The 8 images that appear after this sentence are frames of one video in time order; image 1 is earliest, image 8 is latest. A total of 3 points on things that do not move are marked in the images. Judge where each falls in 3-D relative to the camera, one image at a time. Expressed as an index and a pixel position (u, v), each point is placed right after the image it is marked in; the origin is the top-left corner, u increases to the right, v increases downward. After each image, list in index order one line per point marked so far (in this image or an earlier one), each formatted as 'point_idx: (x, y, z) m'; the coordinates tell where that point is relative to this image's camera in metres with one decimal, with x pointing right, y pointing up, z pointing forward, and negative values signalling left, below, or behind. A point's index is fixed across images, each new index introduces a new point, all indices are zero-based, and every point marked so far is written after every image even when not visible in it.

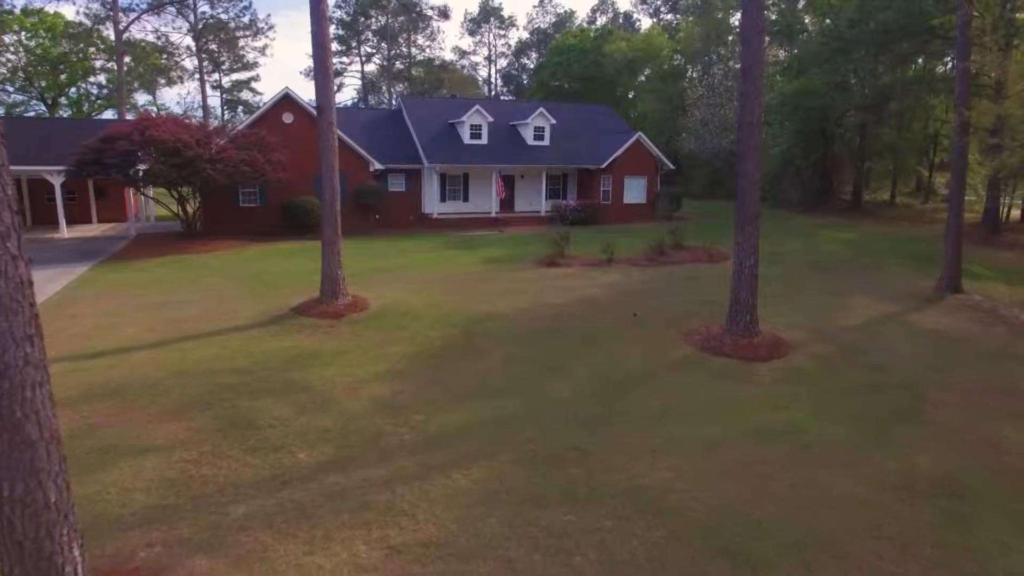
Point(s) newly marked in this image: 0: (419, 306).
0: (-1.7, -0.4, +15.0) m
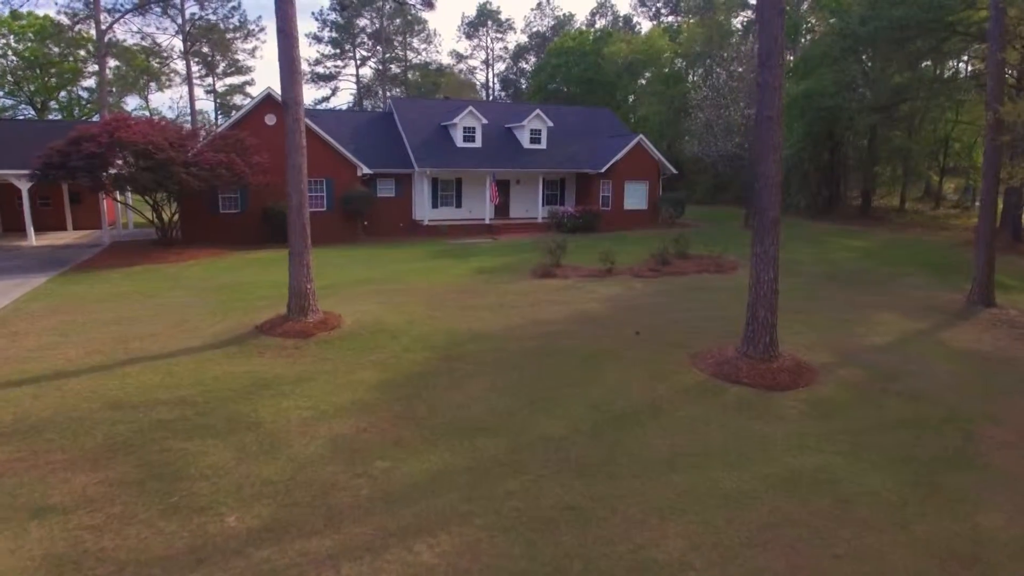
0: (-1.9, -0.7, +13.5) m
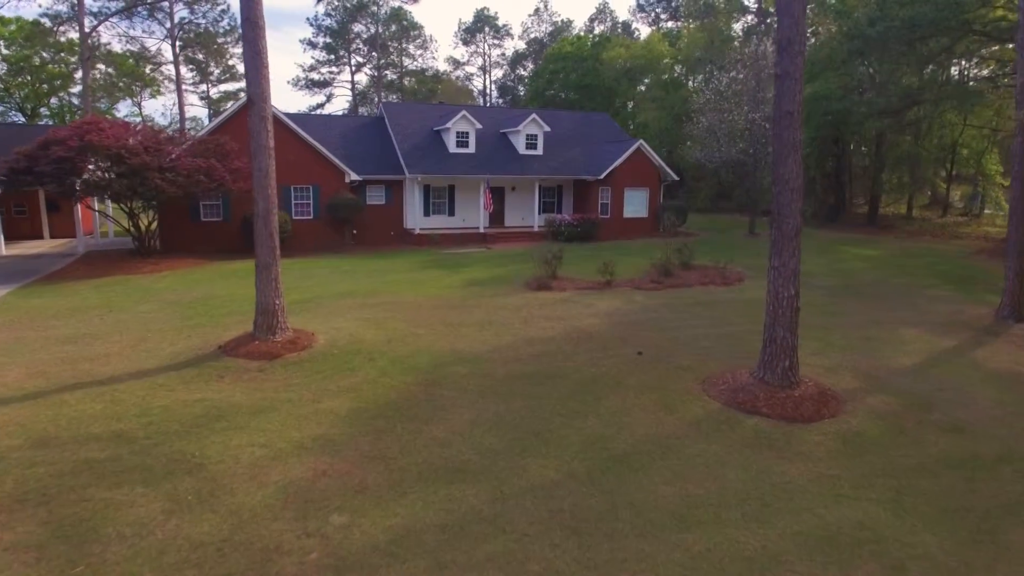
0: (-2.1, -0.9, +12.3) m
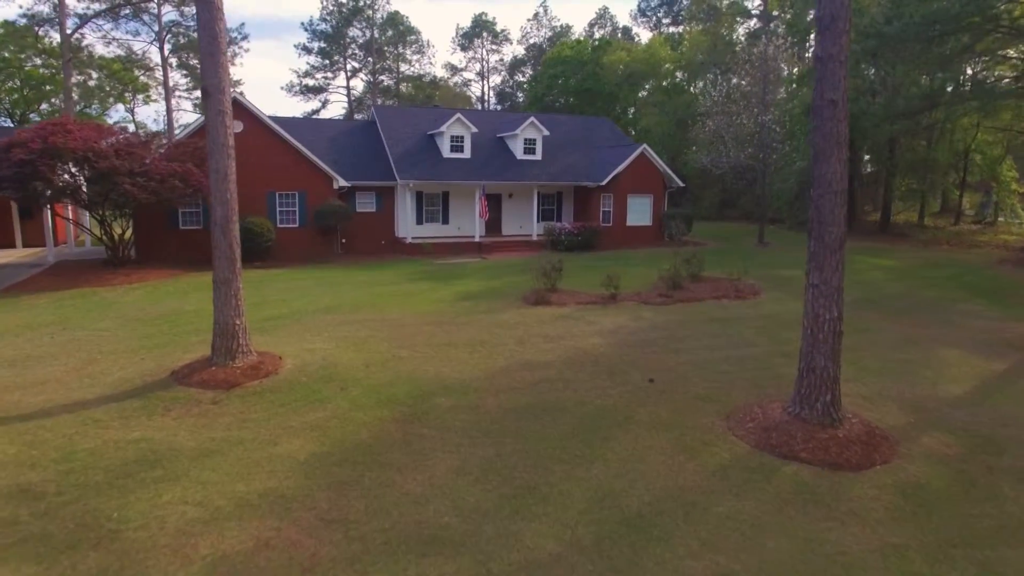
0: (-2.2, -1.1, +10.8) m
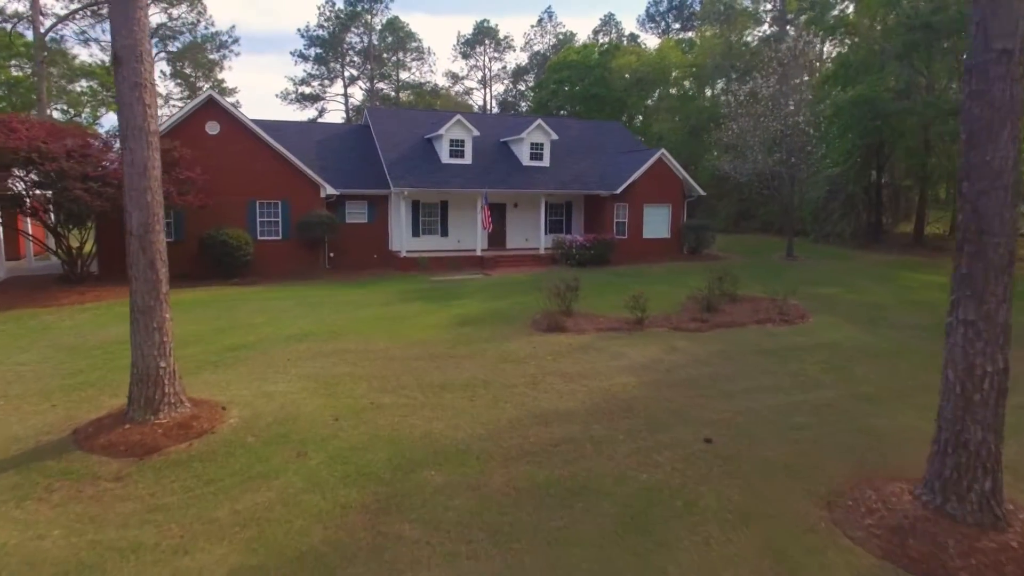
0: (-2.0, -1.4, +8.3) m
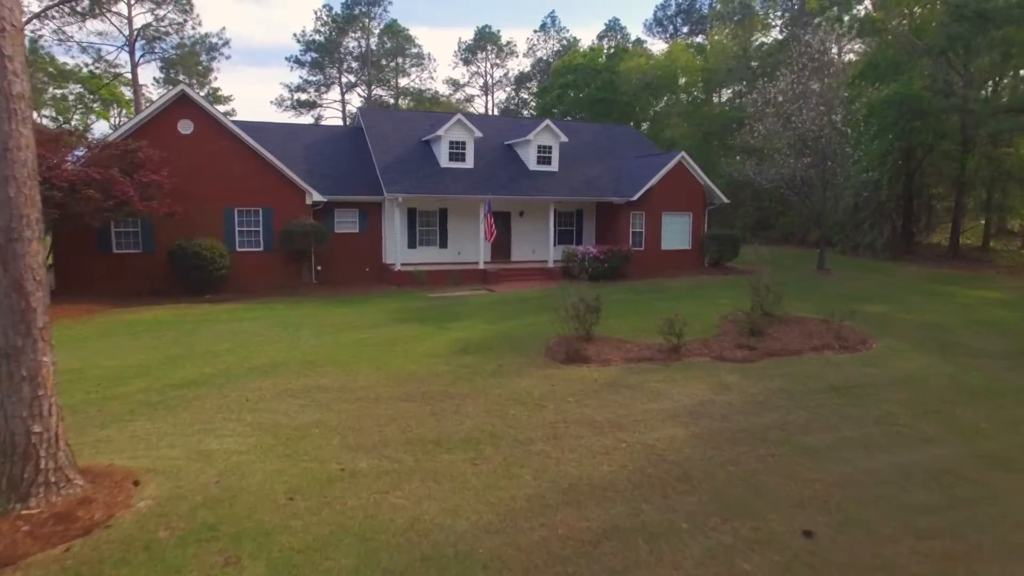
0: (-1.9, -1.7, +6.0) m
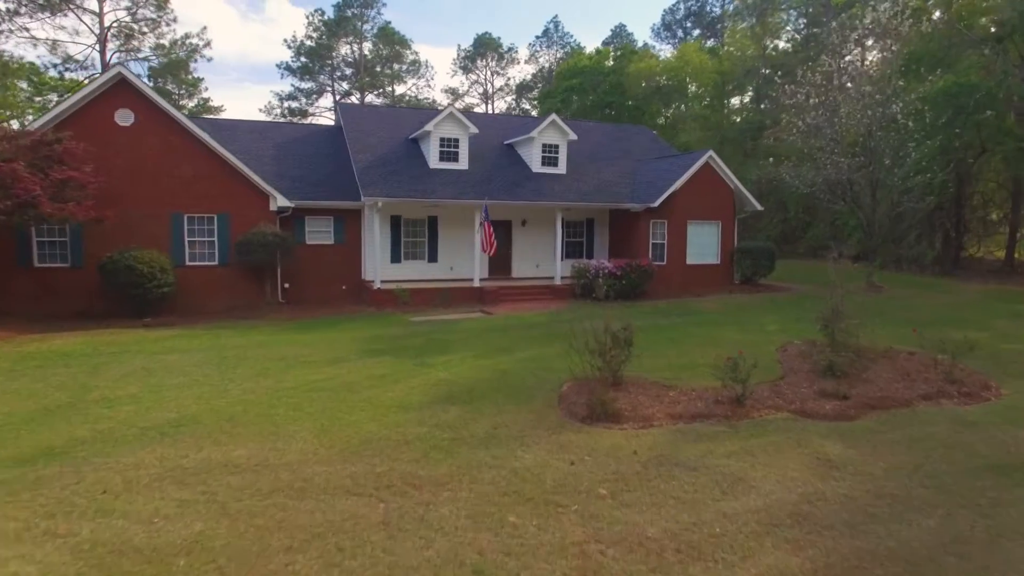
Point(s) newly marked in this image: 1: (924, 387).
0: (-1.9, -1.8, +2.7) m
1: (+4.8, -1.1, +9.3) m
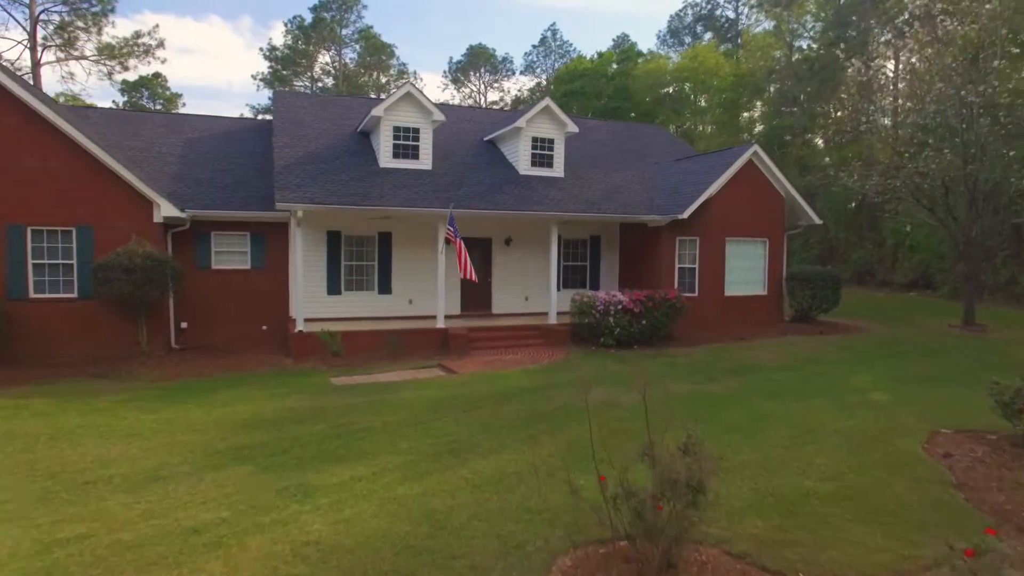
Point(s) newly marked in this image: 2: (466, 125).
0: (-2.3, -2.0, -2.5) m
1: (+4.4, -1.5, +4.1) m
2: (-1.0, +3.7, +18.0) m
